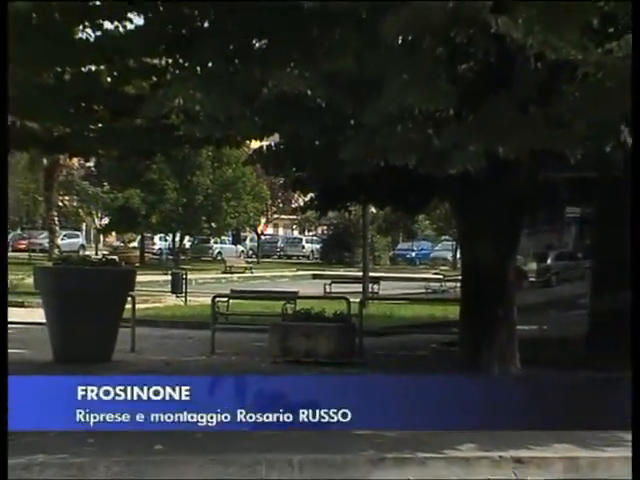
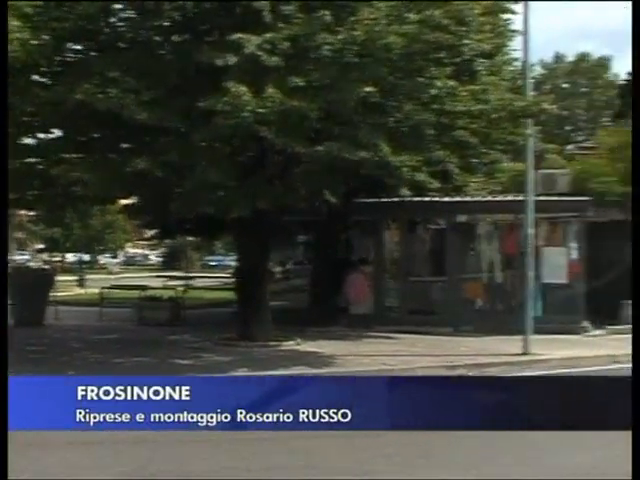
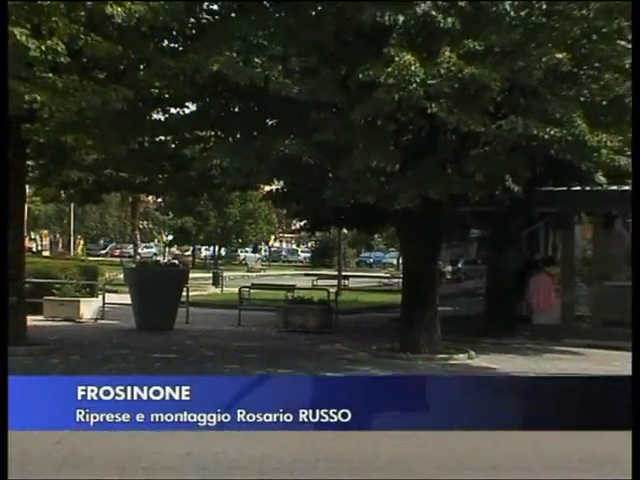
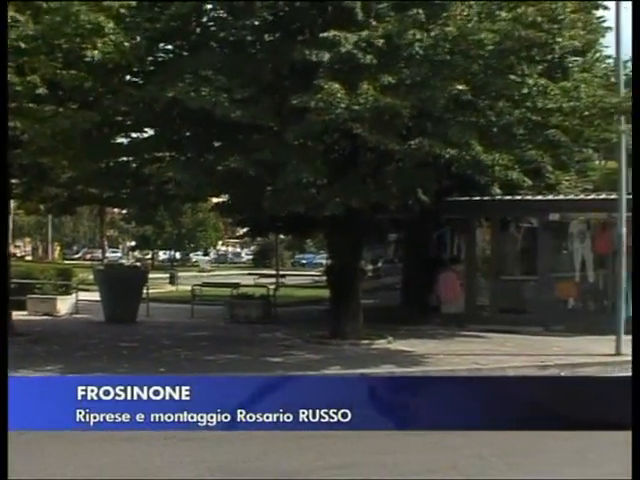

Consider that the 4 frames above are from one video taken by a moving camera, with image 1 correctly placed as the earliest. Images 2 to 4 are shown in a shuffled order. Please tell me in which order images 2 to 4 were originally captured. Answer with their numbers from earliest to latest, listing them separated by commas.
3, 4, 2
